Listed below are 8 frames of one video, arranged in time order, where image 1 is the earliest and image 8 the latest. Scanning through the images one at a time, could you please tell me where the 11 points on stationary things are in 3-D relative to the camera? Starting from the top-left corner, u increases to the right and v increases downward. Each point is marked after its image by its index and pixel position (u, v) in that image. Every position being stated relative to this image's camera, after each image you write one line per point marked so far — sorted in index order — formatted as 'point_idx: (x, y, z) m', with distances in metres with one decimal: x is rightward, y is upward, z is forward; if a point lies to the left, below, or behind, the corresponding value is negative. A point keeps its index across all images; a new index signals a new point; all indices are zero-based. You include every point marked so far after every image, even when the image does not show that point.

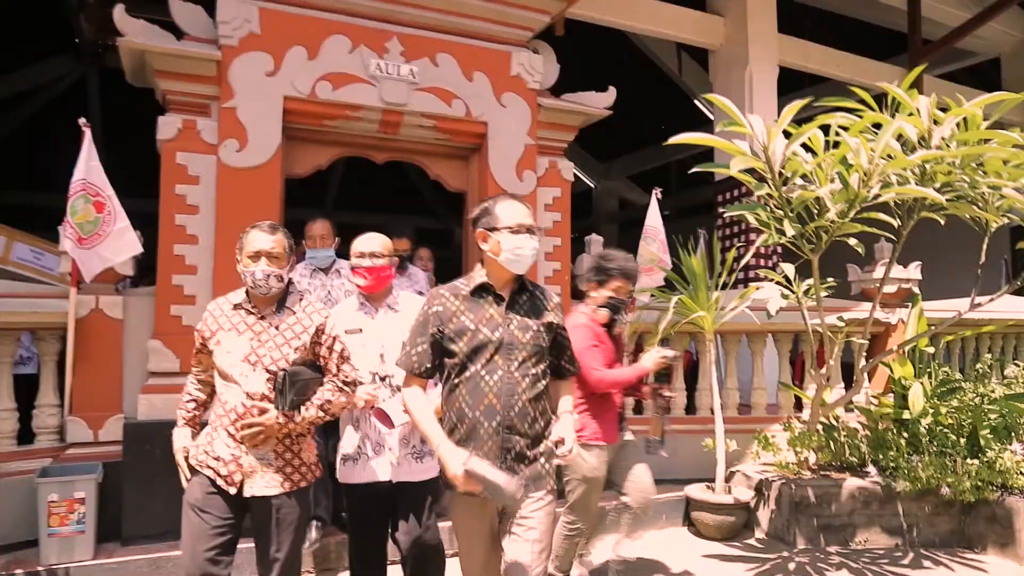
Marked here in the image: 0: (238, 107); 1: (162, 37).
0: (-1.4, +1.0, +3.9) m
1: (-1.7, +1.3, +3.7) m
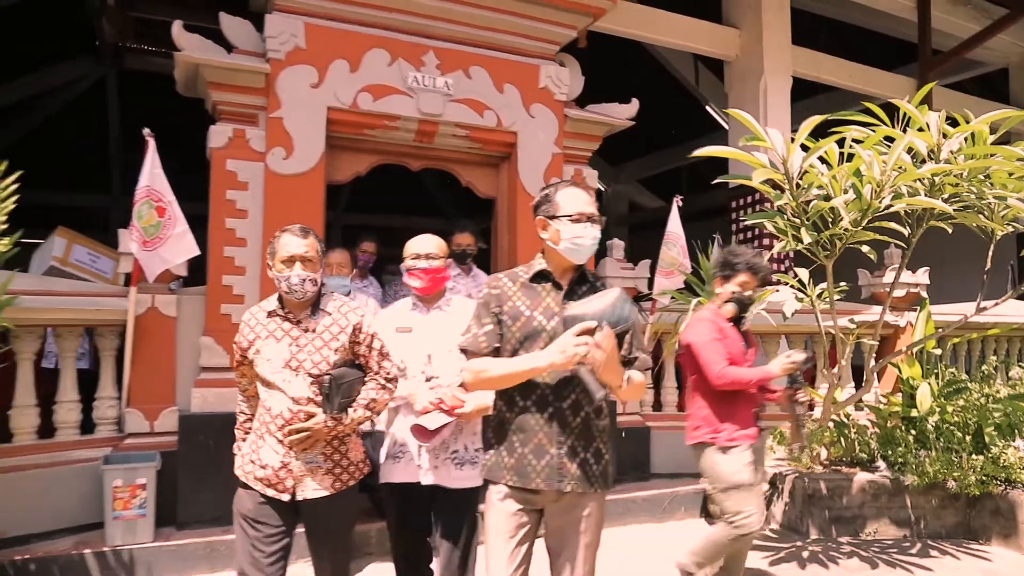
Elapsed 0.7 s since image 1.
0: (-1.2, +1.0, +4.1) m
1: (-1.6, +1.3, +3.9) m
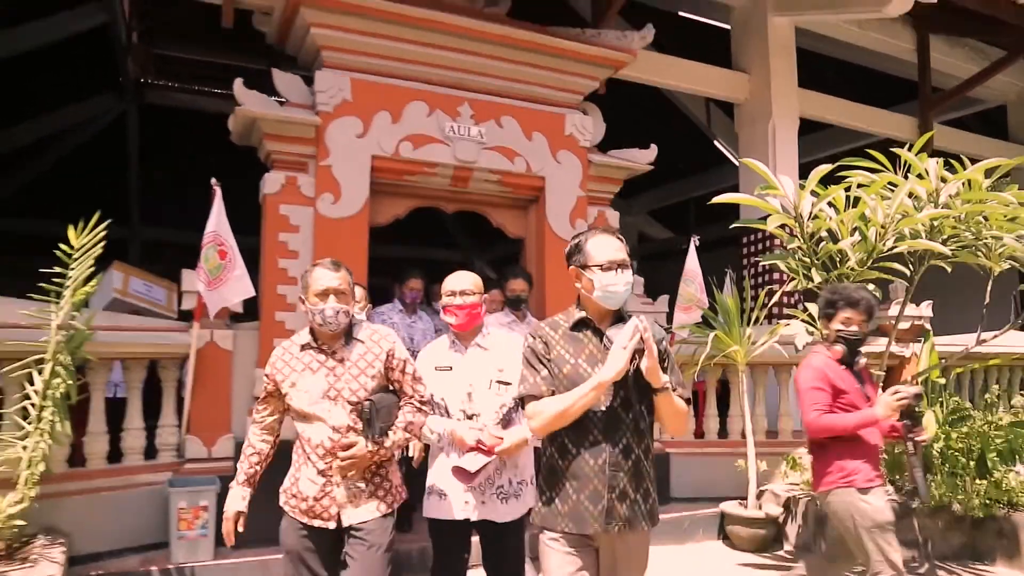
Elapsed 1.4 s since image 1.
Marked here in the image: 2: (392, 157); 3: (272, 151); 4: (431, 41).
0: (-1.1, +0.8, +4.4) m
1: (-1.4, +1.1, +4.2) m
2: (-0.7, +0.8, +4.5) m
3: (-1.4, +0.8, +4.3) m
4: (-0.5, +1.6, +4.7) m
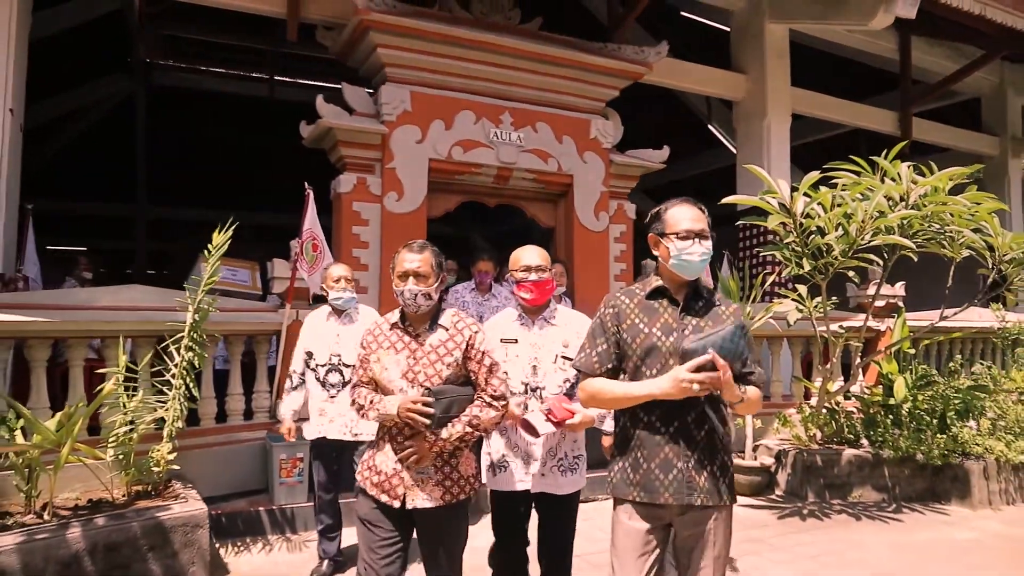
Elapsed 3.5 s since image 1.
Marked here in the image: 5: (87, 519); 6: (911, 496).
0: (-0.8, +0.9, +5.1) m
1: (-1.1, +1.2, +4.9) m
2: (-0.5, +0.9, +5.2) m
3: (-1.1, +0.9, +5.0) m
4: (-0.3, +1.7, +5.4) m
5: (-2.0, -1.1, +3.3) m
6: (+3.0, -1.6, +5.3) m
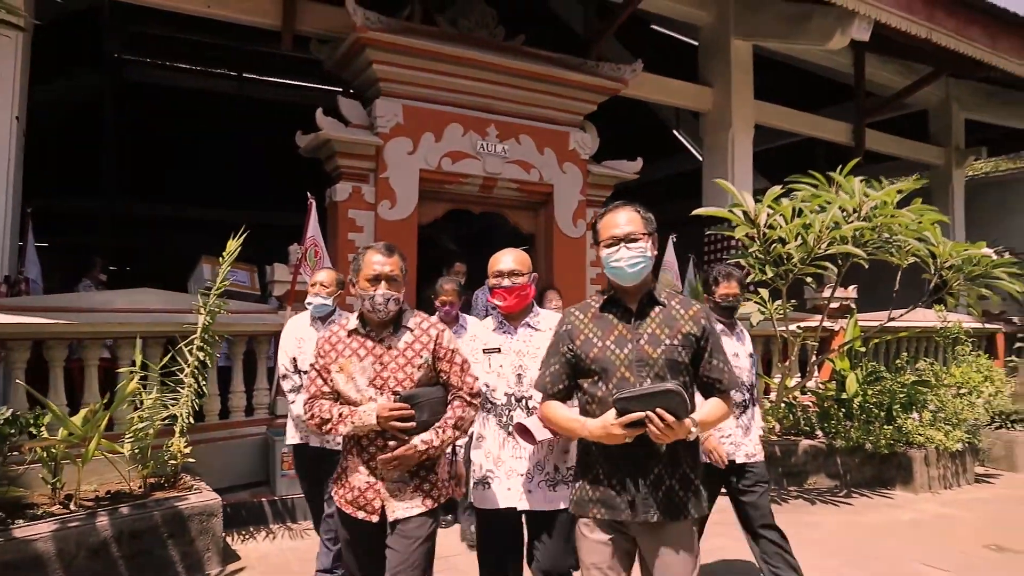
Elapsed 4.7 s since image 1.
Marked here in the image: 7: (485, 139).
0: (-0.9, +0.8, +5.4) m
1: (-1.2, +1.1, +5.1) m
2: (-0.6, +0.9, +5.5) m
3: (-1.2, +0.9, +5.2) m
4: (-0.4, +1.7, +5.7) m
5: (-2.0, -1.1, +3.5) m
6: (+2.8, -1.6, +5.8) m
7: (-0.2, +1.2, +5.7) m
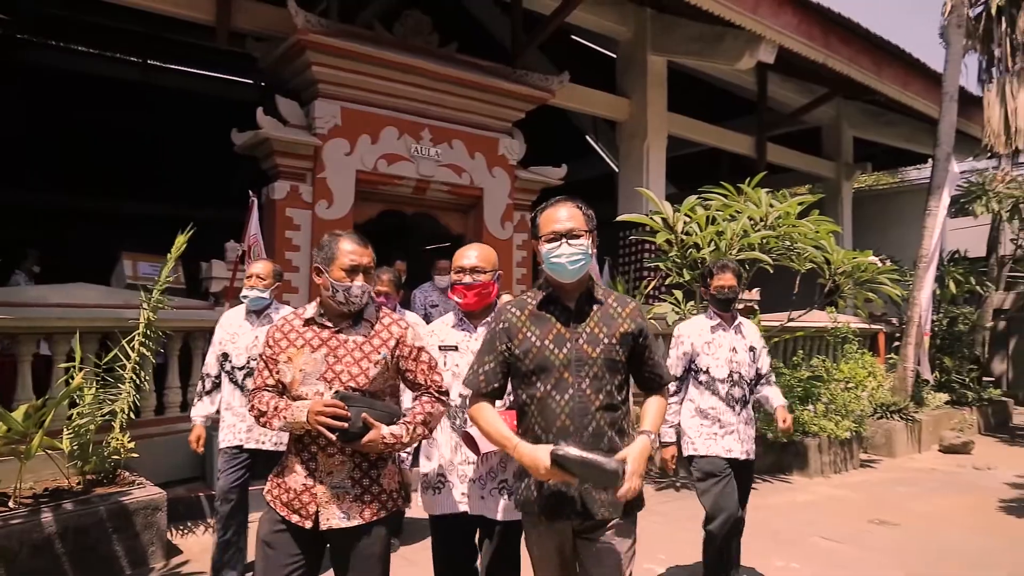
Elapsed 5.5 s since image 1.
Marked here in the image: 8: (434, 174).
0: (-1.4, +0.9, +5.5) m
1: (-1.7, +1.2, +5.2) m
2: (-1.1, +0.9, +5.7) m
3: (-1.7, +0.9, +5.3) m
4: (-0.9, +1.7, +5.8) m
5: (-2.3, -1.1, +3.5) m
6: (+2.2, -1.6, +6.4) m
7: (-0.8, +1.2, +5.9) m
8: (-0.6, +1.0, +6.0) m
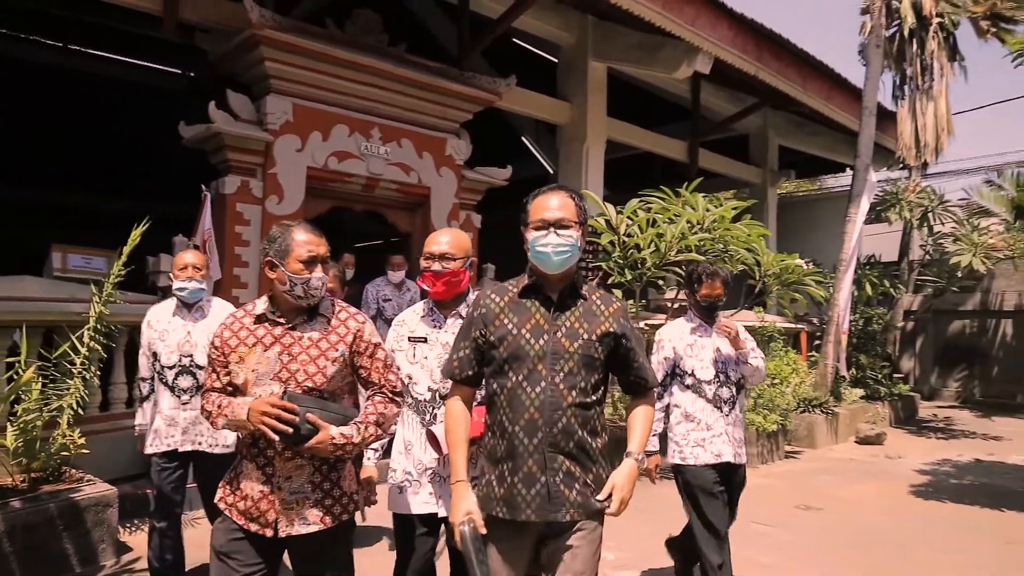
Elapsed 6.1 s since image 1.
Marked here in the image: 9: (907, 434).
0: (-1.8, +0.9, +5.4) m
1: (-2.0, +1.2, +5.2) m
2: (-1.5, +1.0, +5.7) m
3: (-2.1, +0.9, +5.2) m
4: (-1.3, +1.7, +5.9) m
5: (-2.5, -1.0, +3.5) m
6: (+1.7, -1.6, +6.7) m
7: (-1.2, +1.2, +6.0) m
8: (-1.1, +1.0, +6.0) m
9: (+5.6, -2.1, +10.1) m
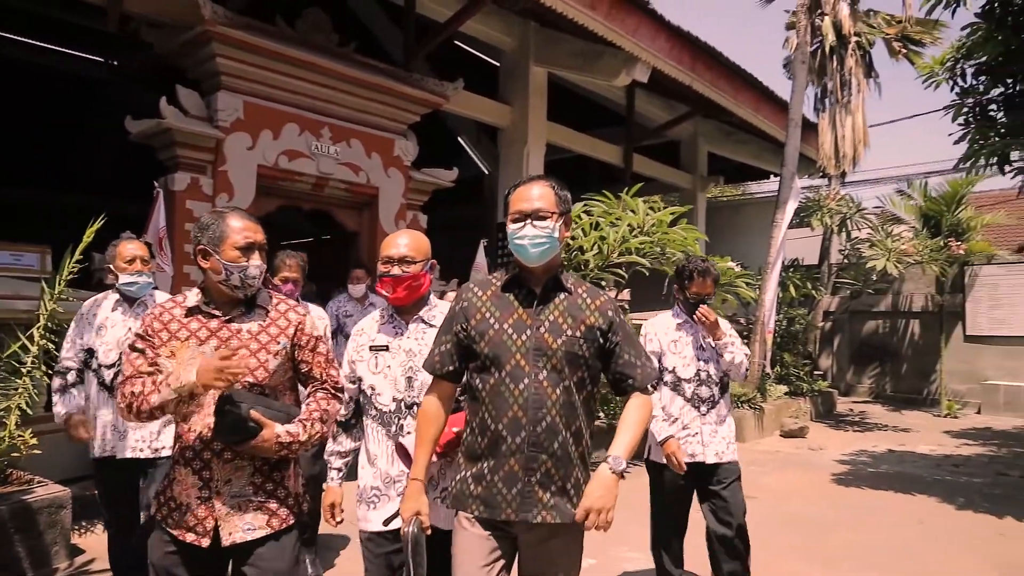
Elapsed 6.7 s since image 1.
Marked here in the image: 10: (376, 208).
0: (-2.1, +0.9, +5.4) m
1: (-2.3, +1.2, +5.1) m
2: (-1.9, +1.0, +5.7) m
3: (-2.4, +1.0, +5.2) m
4: (-1.7, +1.7, +5.9) m
5: (-2.6, -1.0, +3.4) m
6: (+1.2, -1.6, +7.0) m
7: (-1.6, +1.2, +6.0) m
8: (-1.5, +1.0, +6.1) m
9: (+4.7, -2.1, +10.7) m
10: (-1.2, +0.7, +6.5) m
